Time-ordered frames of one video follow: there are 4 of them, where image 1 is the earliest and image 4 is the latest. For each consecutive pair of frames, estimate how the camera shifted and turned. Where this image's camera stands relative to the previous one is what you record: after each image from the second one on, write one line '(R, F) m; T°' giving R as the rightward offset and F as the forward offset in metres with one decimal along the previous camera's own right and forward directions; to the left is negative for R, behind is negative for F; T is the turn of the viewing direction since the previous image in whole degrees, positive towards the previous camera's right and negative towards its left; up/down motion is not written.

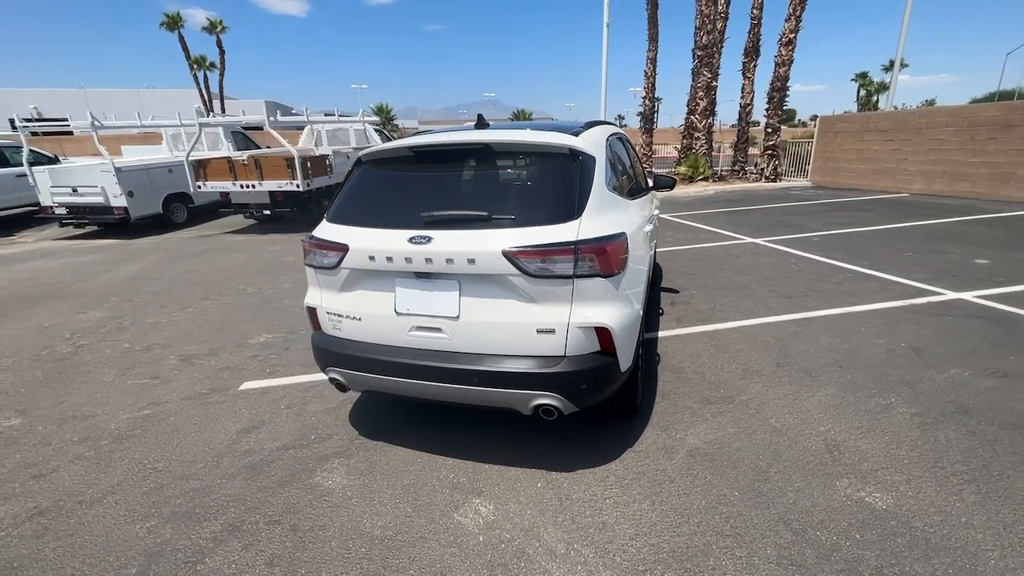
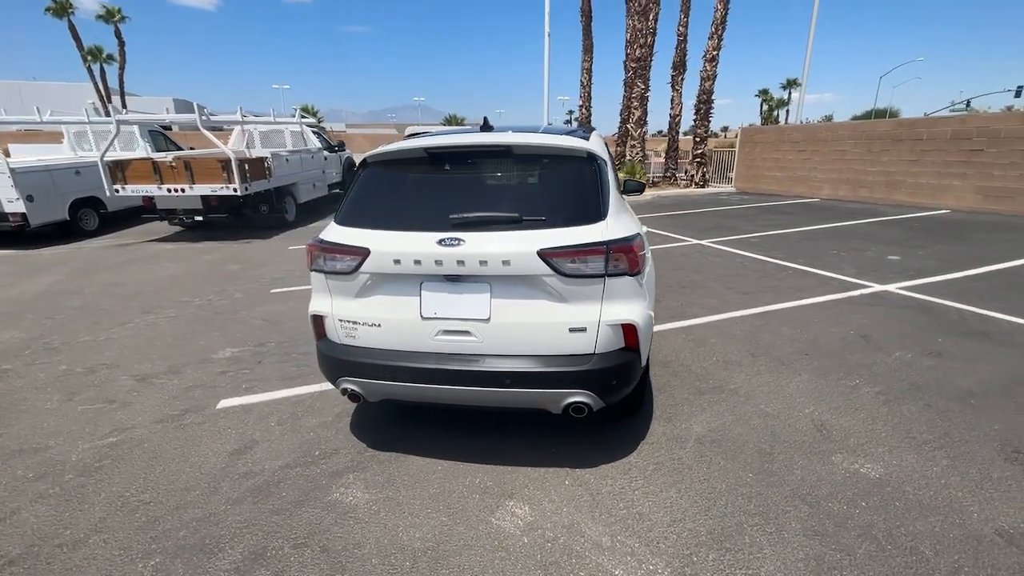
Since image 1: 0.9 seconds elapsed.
(-0.5, 0.0) m; +8°
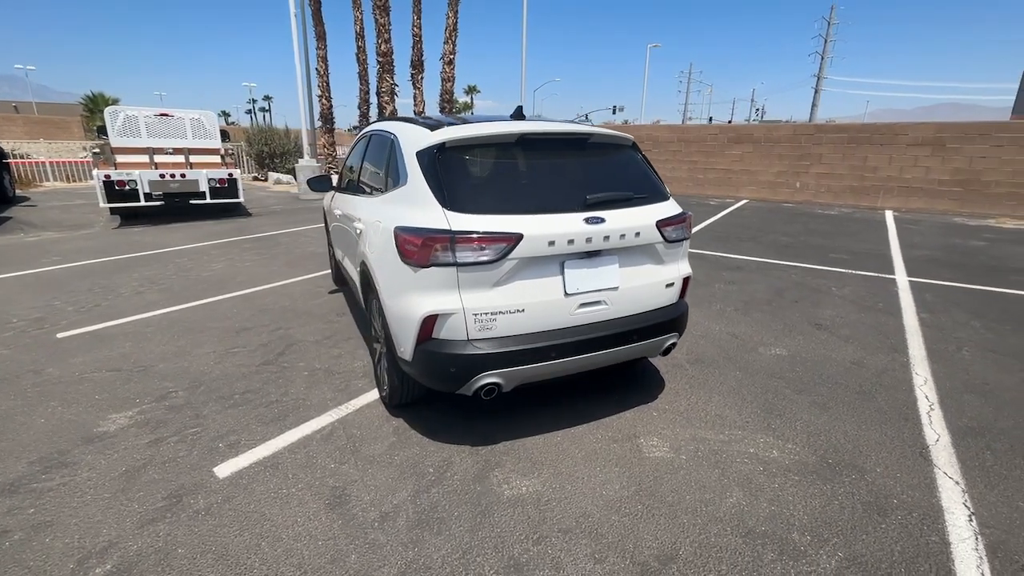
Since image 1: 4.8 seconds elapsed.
(-2.1, +0.4) m; +33°
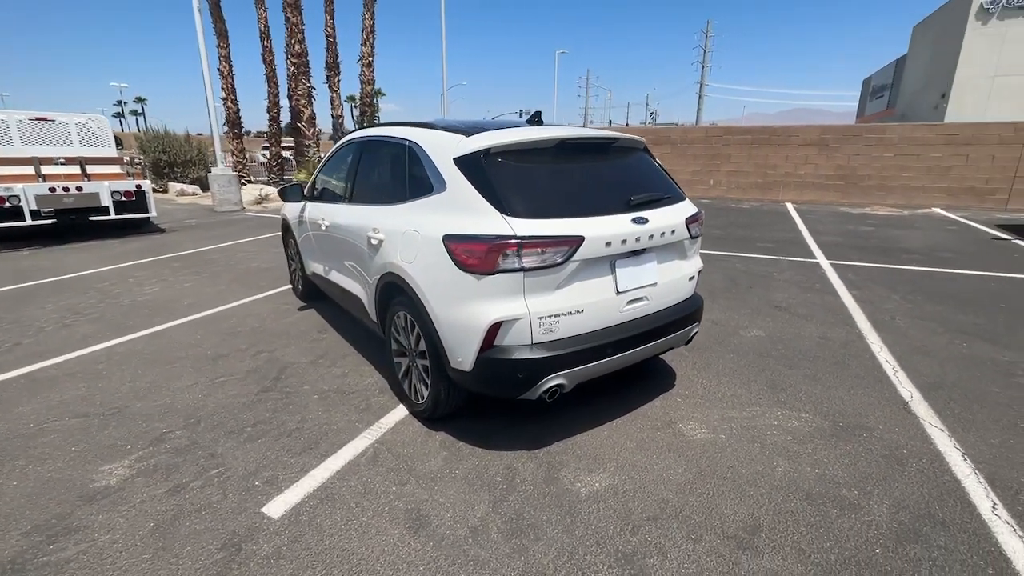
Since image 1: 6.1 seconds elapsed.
(-0.8, 0.0) m; +10°
